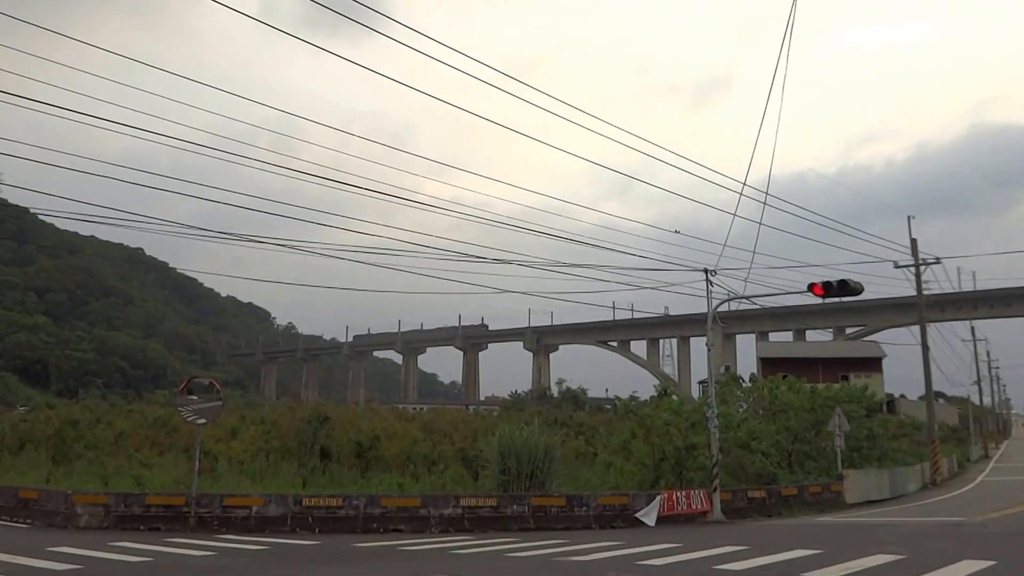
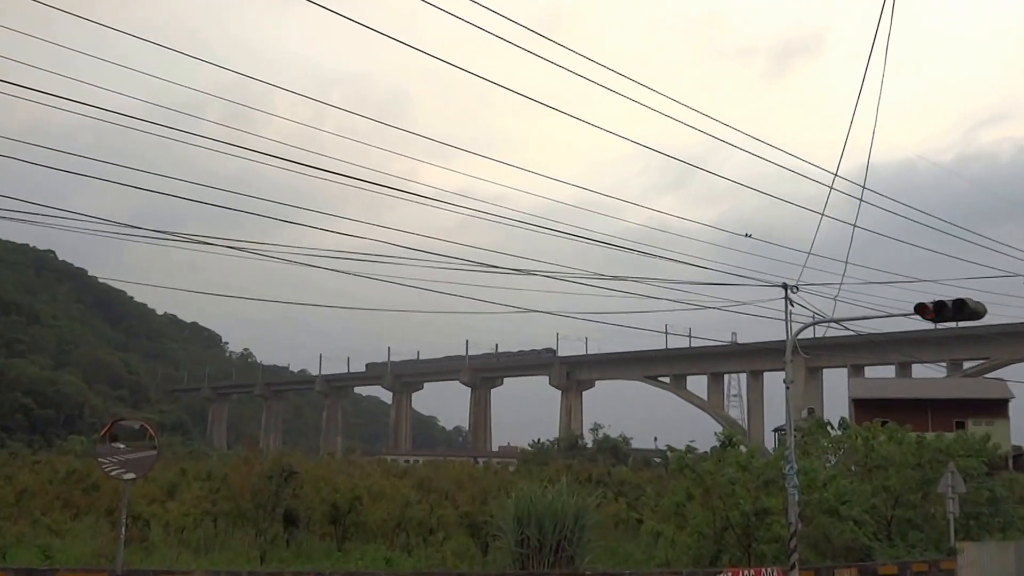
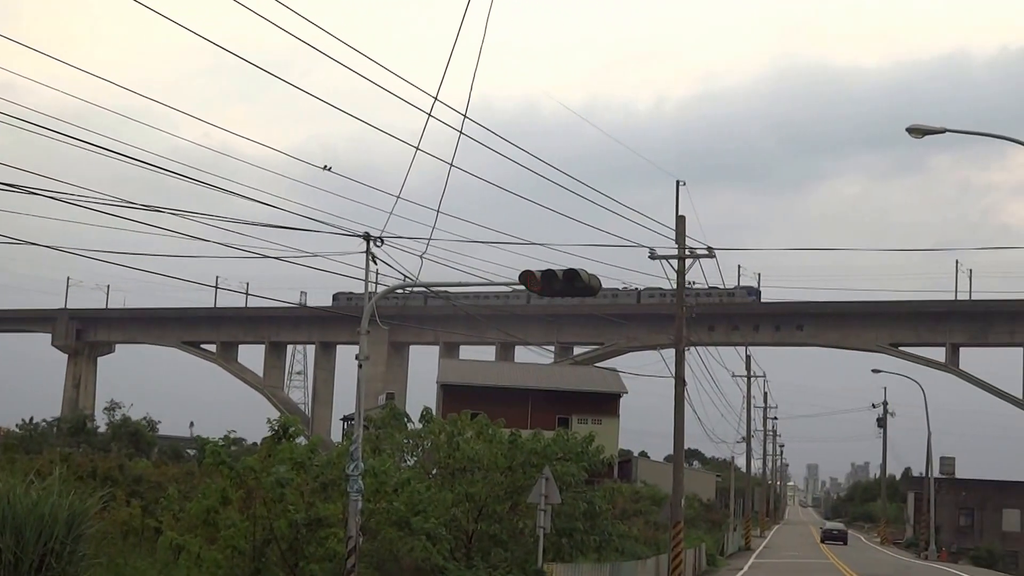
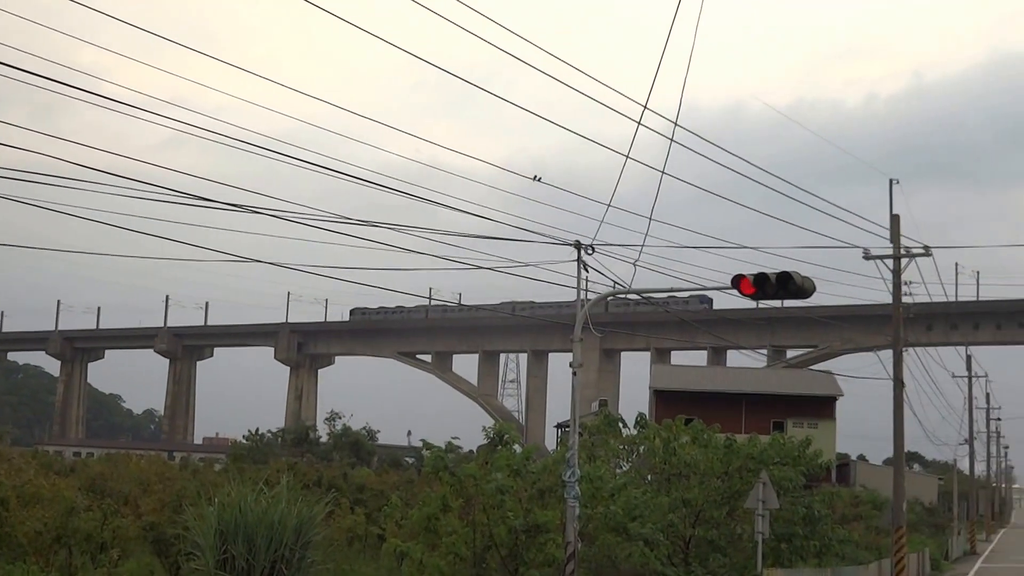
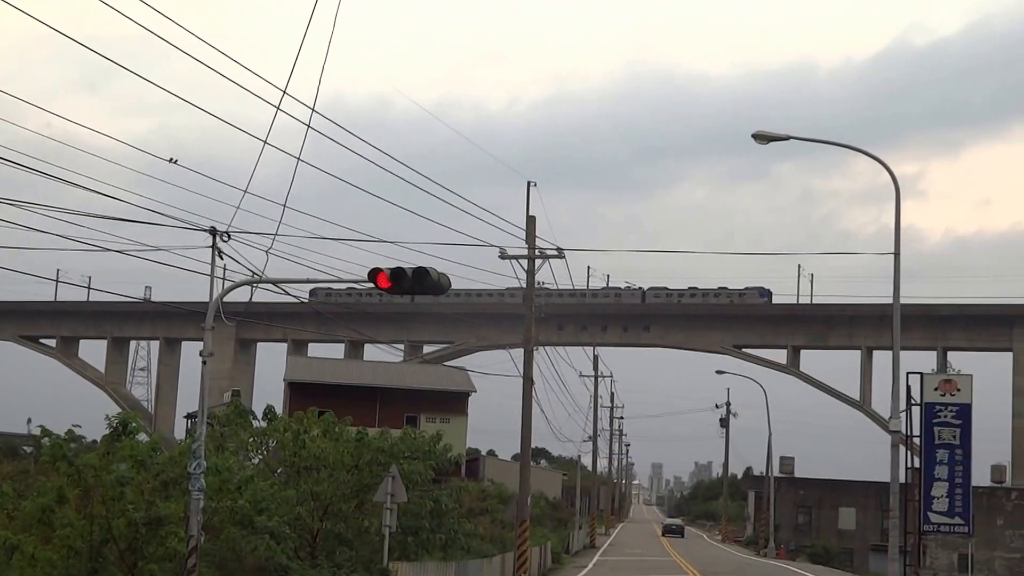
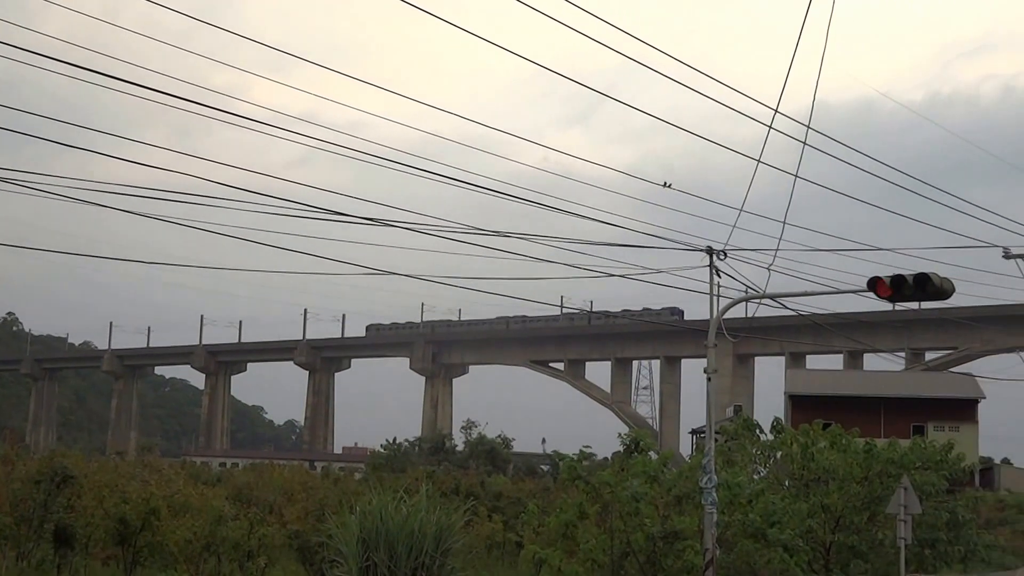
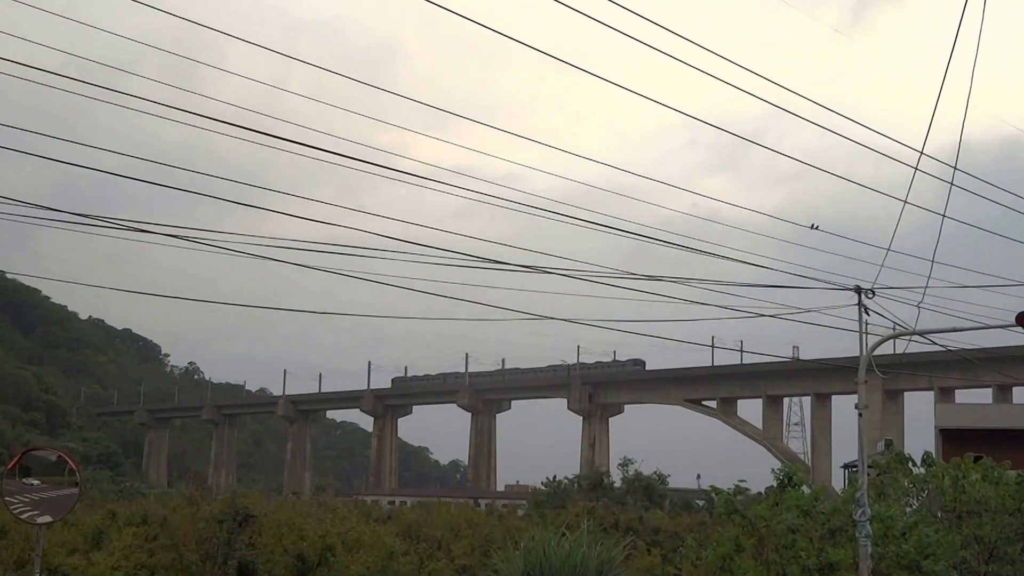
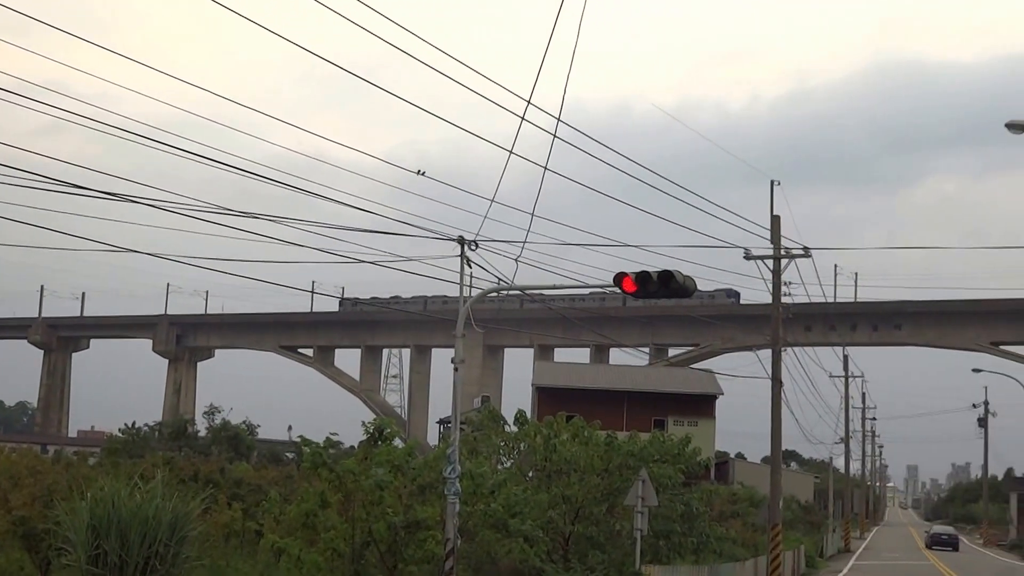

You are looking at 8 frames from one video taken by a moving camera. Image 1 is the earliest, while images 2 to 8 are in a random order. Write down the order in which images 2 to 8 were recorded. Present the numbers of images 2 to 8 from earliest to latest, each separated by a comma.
2, 7, 6, 4, 8, 3, 5
